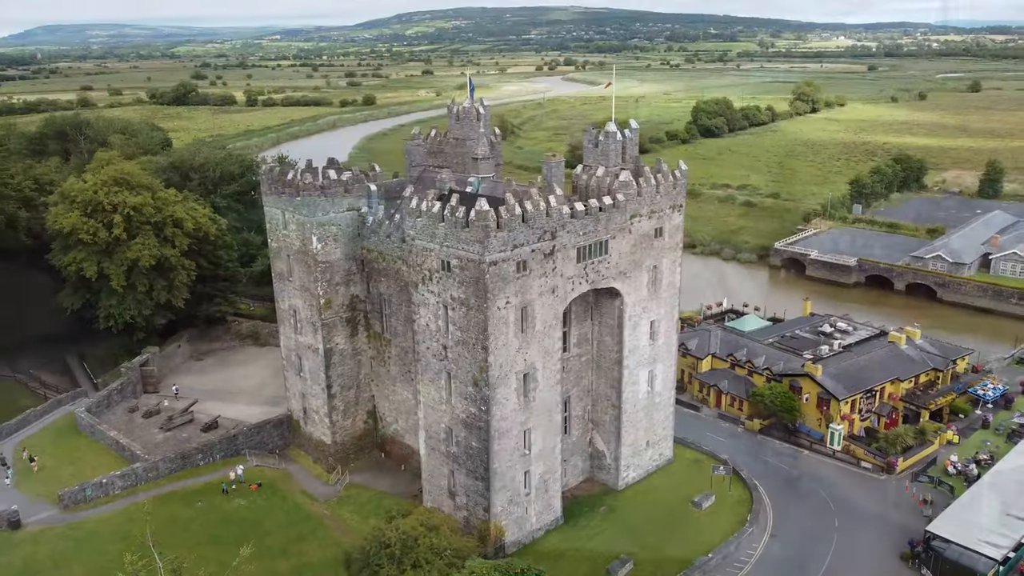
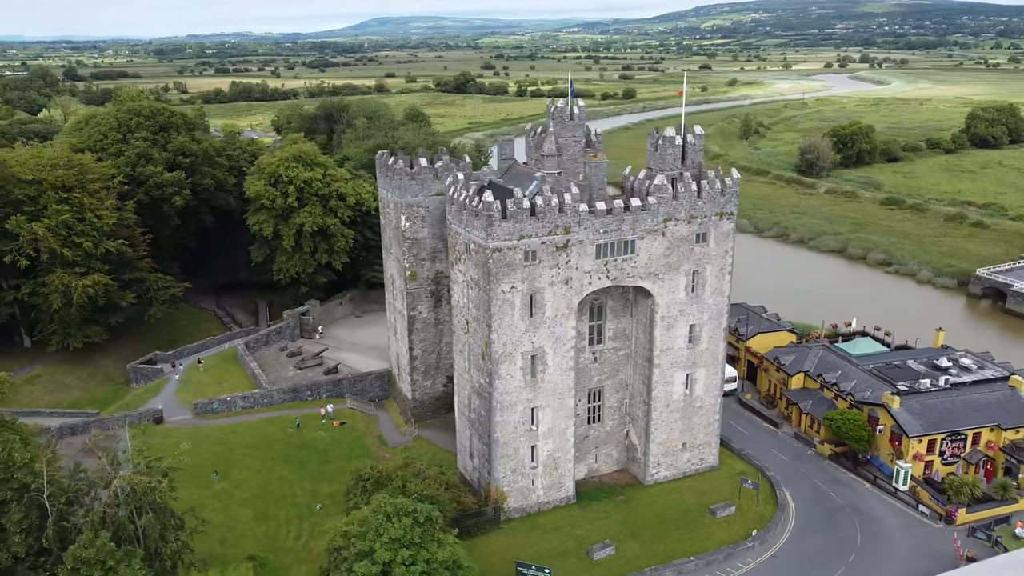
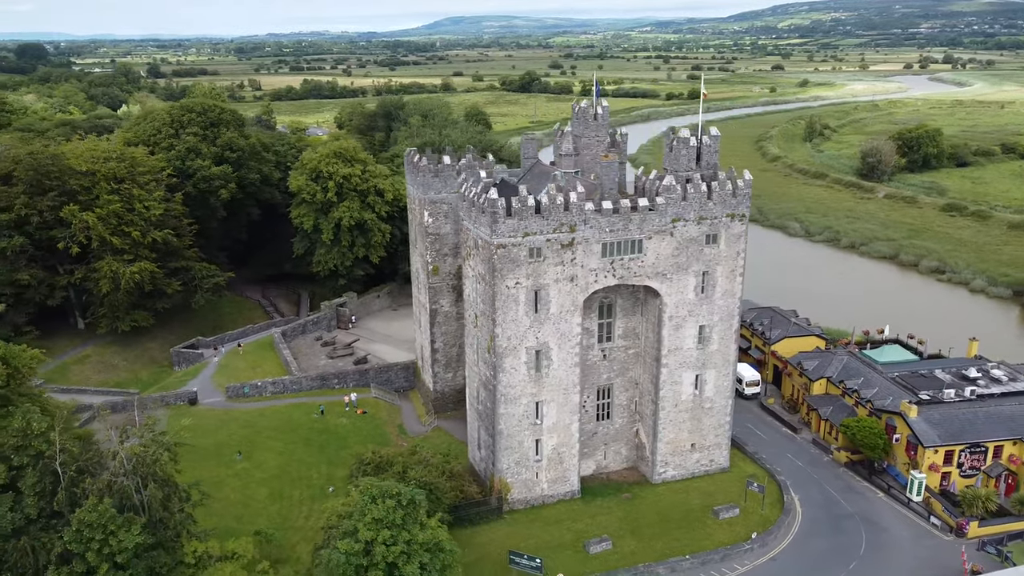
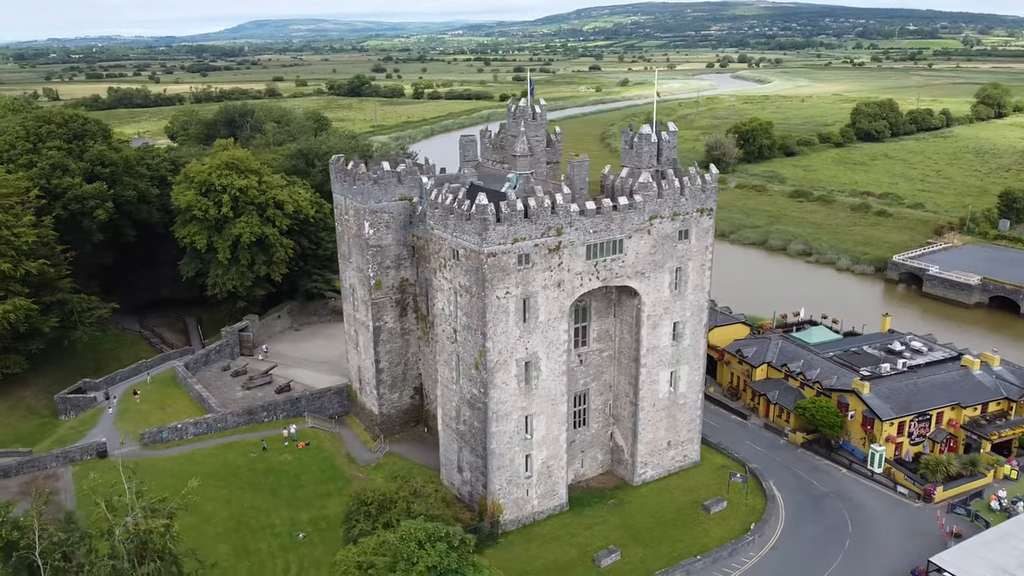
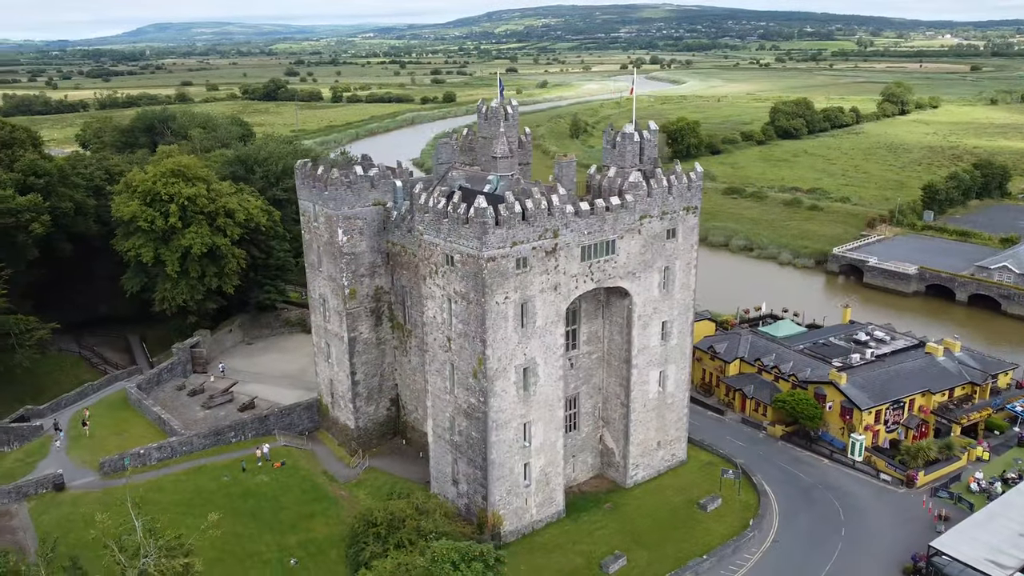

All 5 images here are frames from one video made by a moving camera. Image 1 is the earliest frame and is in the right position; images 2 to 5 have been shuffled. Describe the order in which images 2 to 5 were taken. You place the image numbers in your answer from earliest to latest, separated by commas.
5, 4, 2, 3
